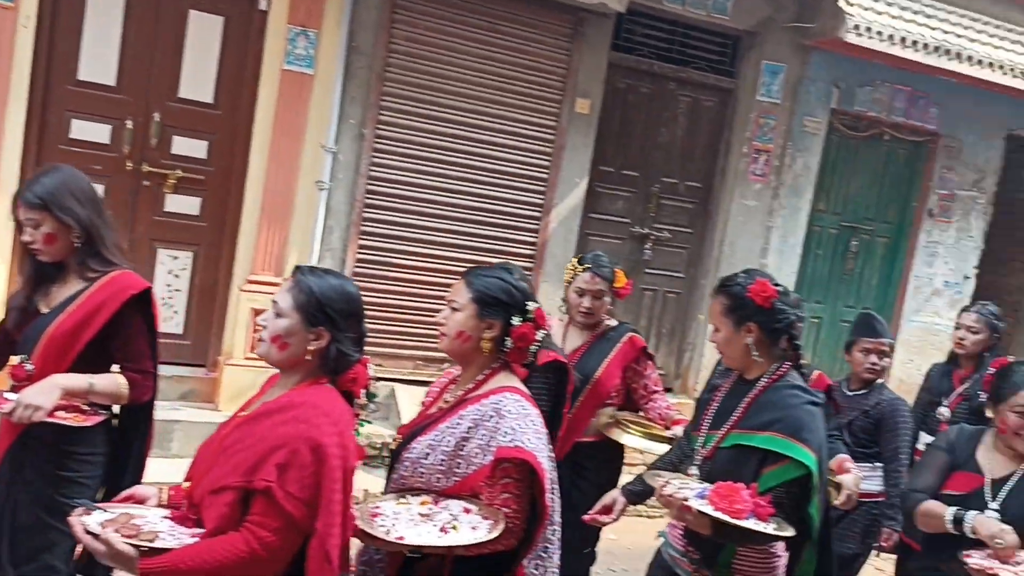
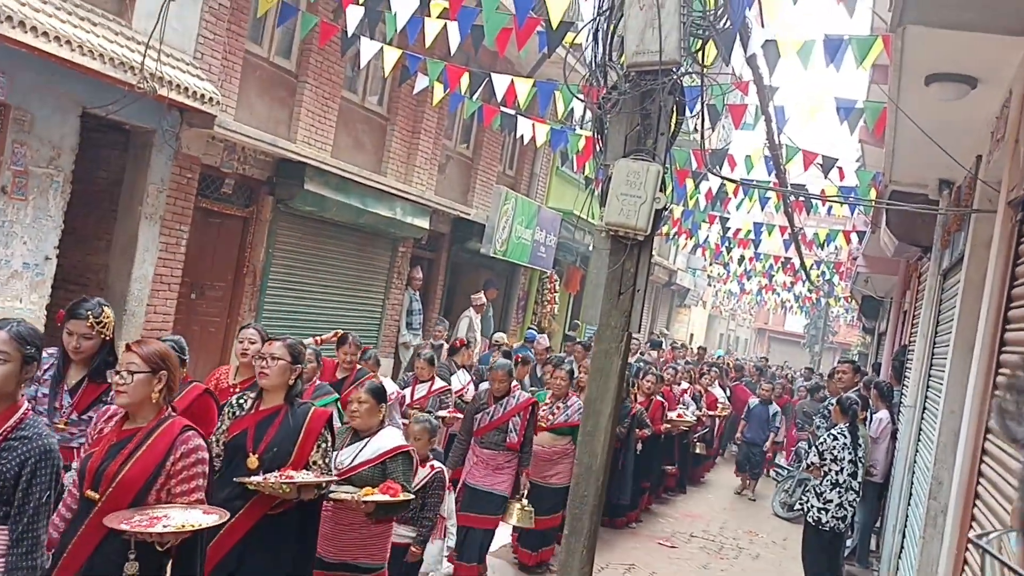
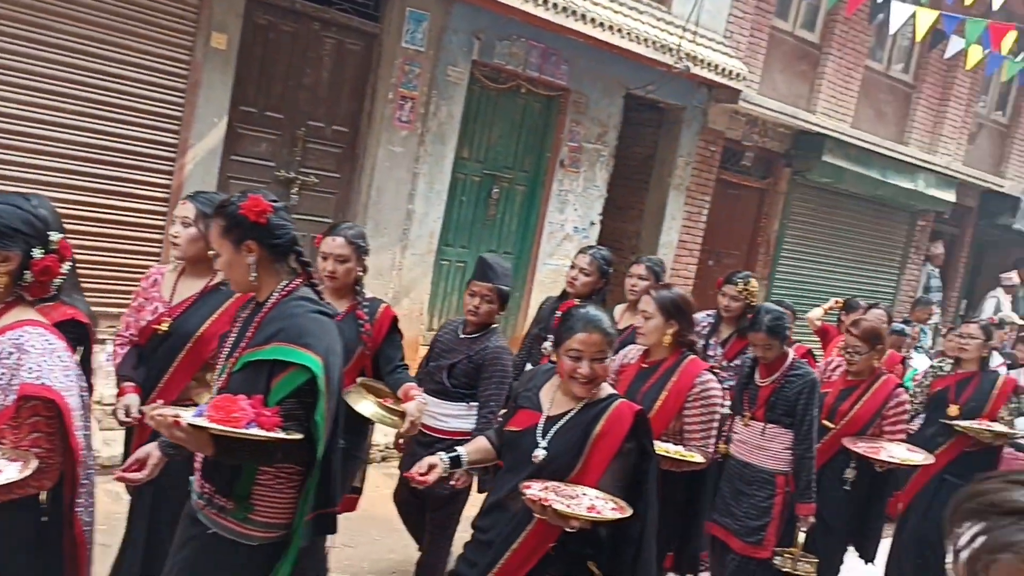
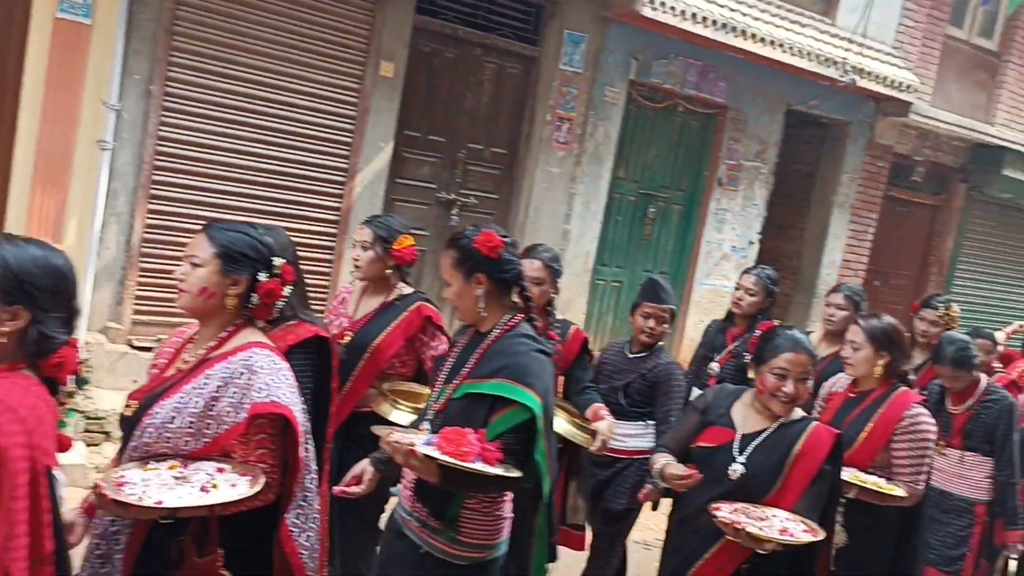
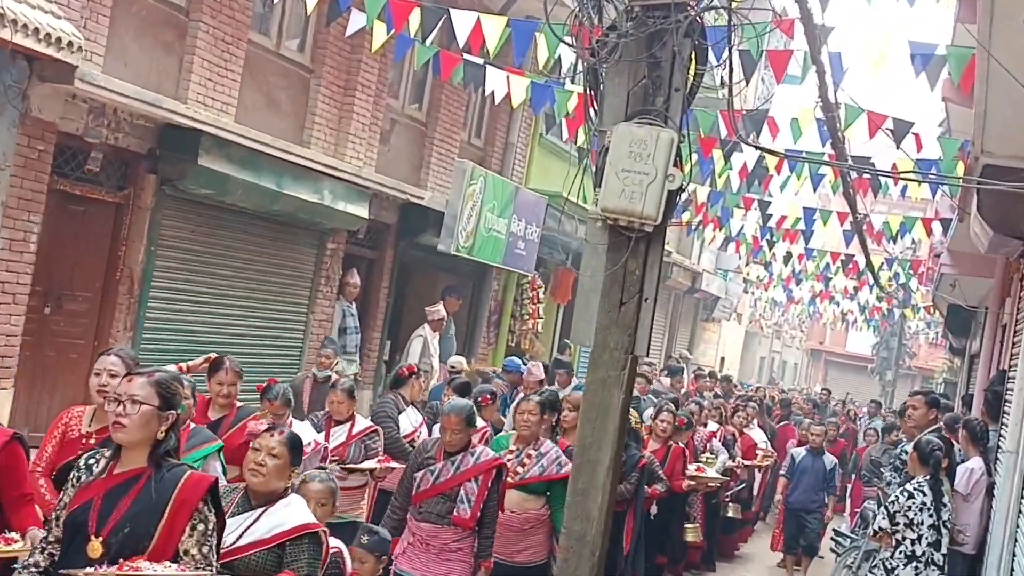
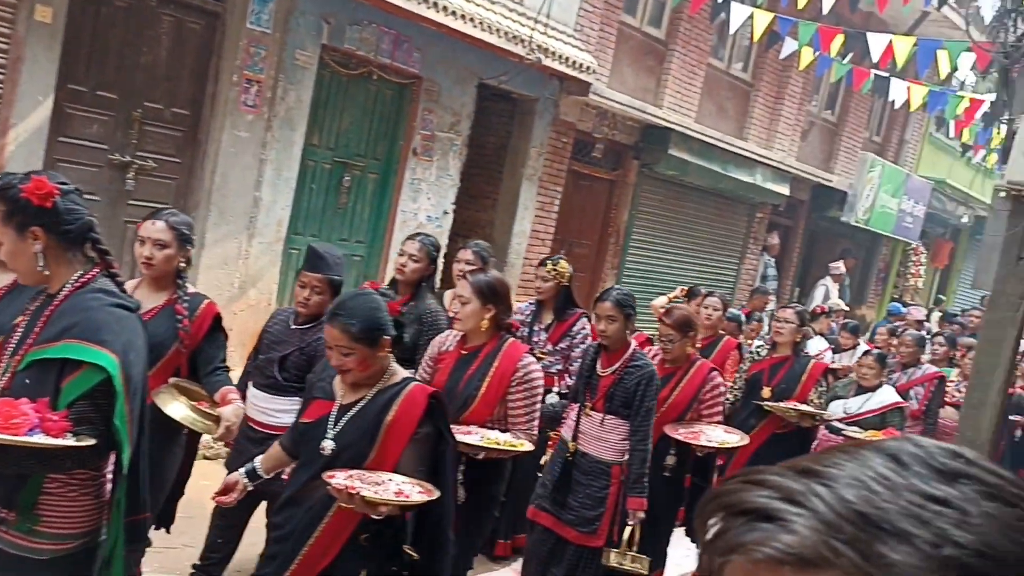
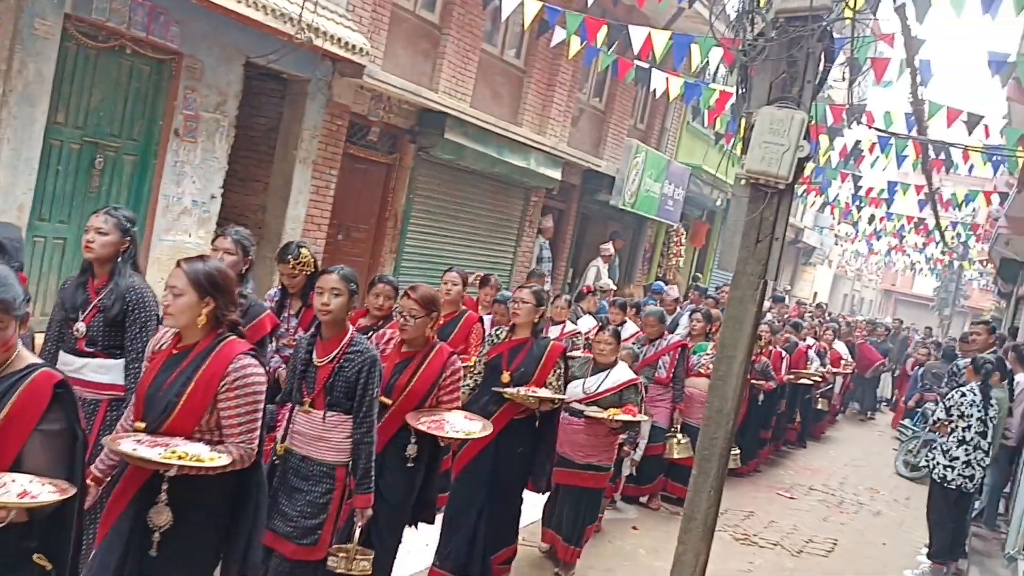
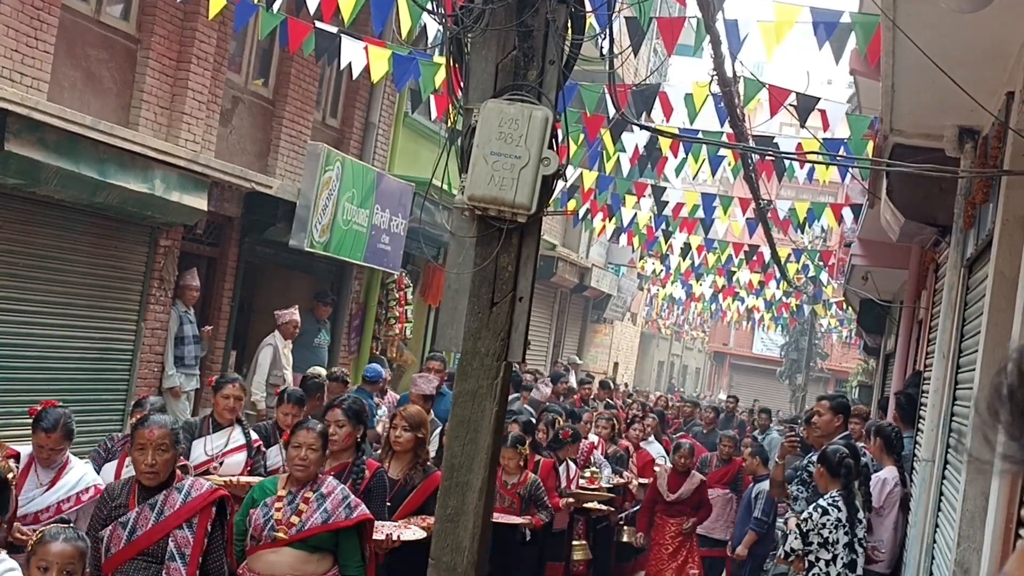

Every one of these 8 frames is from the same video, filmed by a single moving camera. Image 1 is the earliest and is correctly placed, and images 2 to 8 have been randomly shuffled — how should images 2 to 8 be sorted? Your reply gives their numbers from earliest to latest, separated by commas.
4, 3, 6, 7, 2, 5, 8
